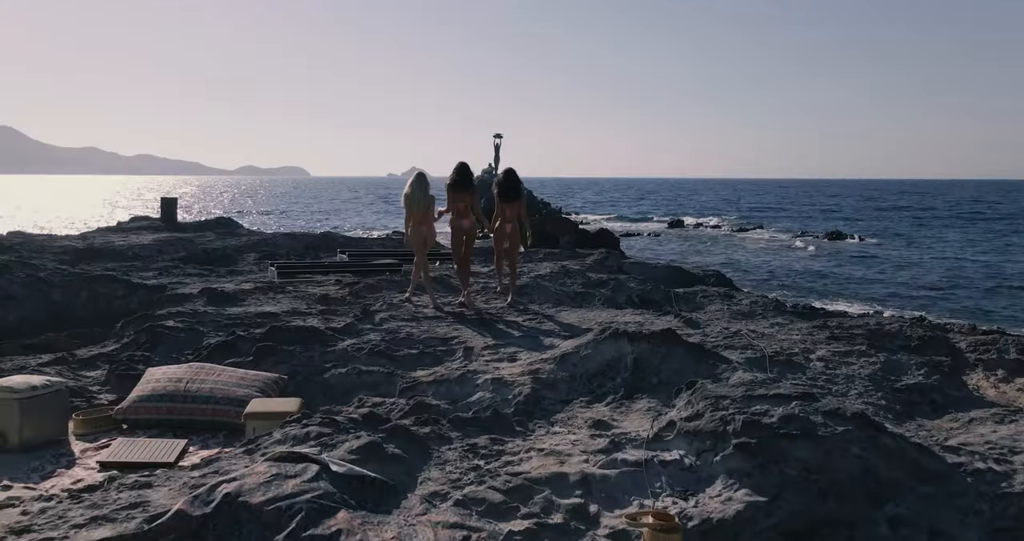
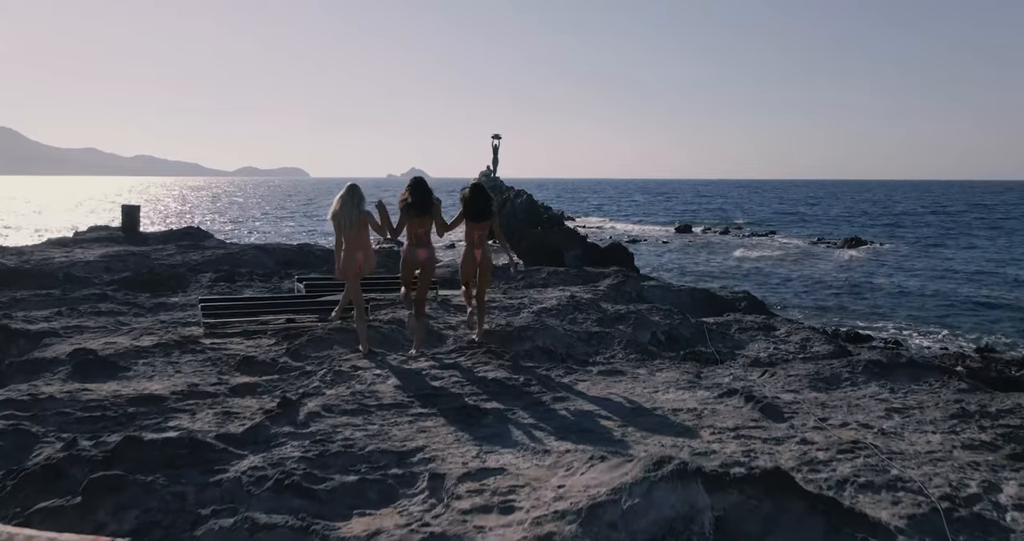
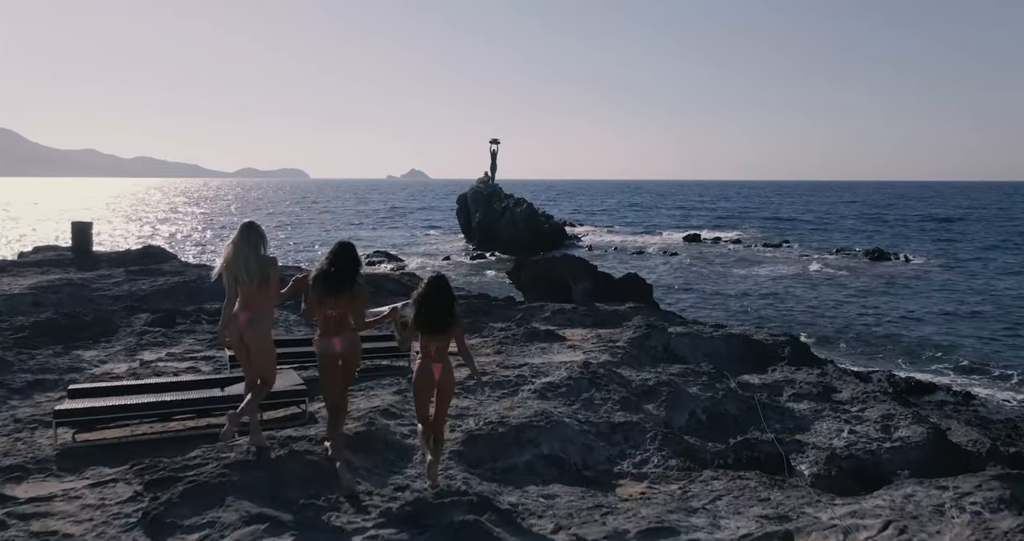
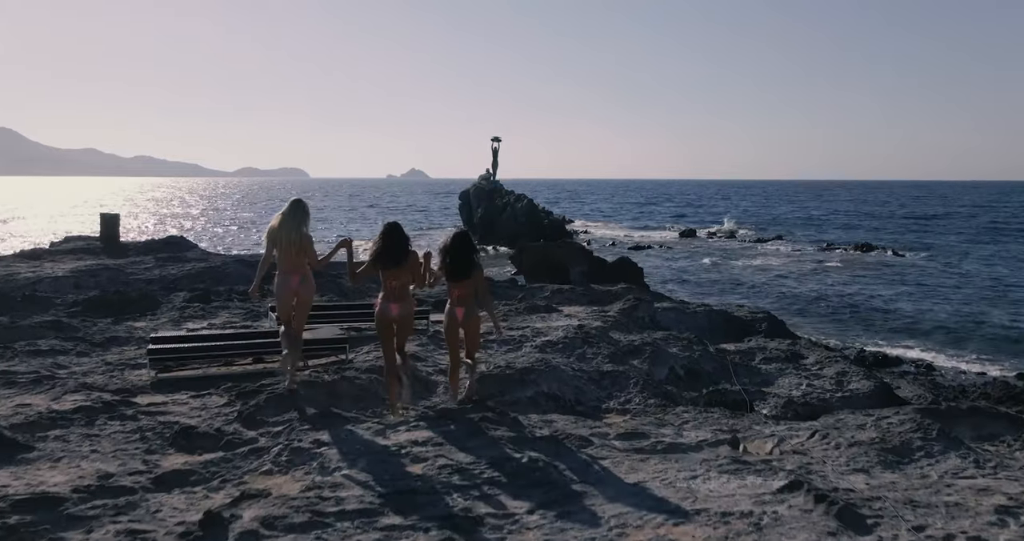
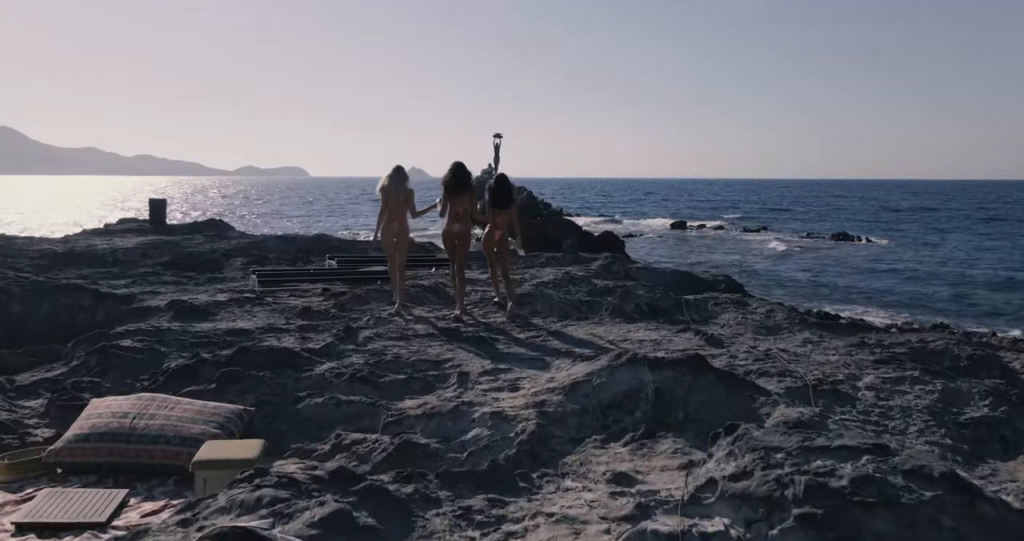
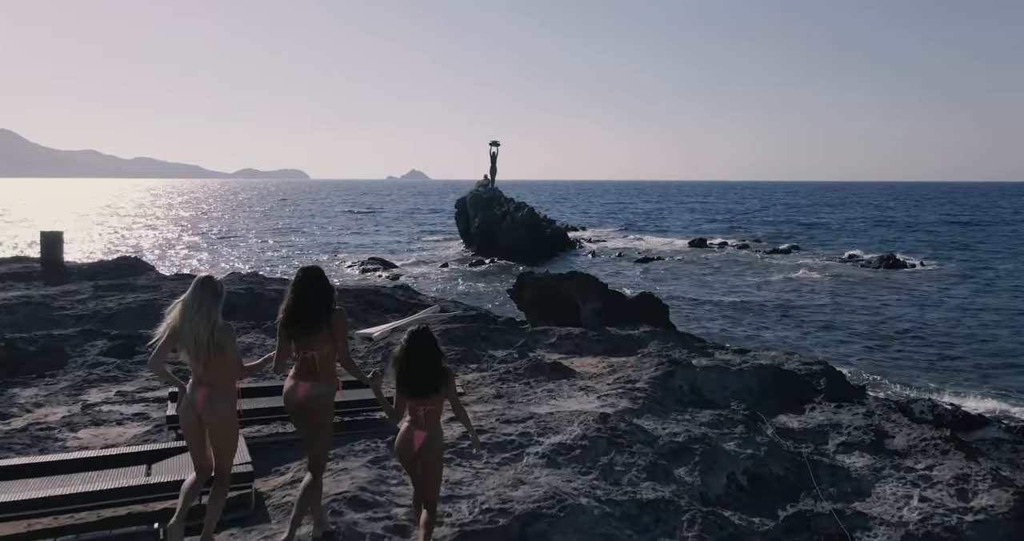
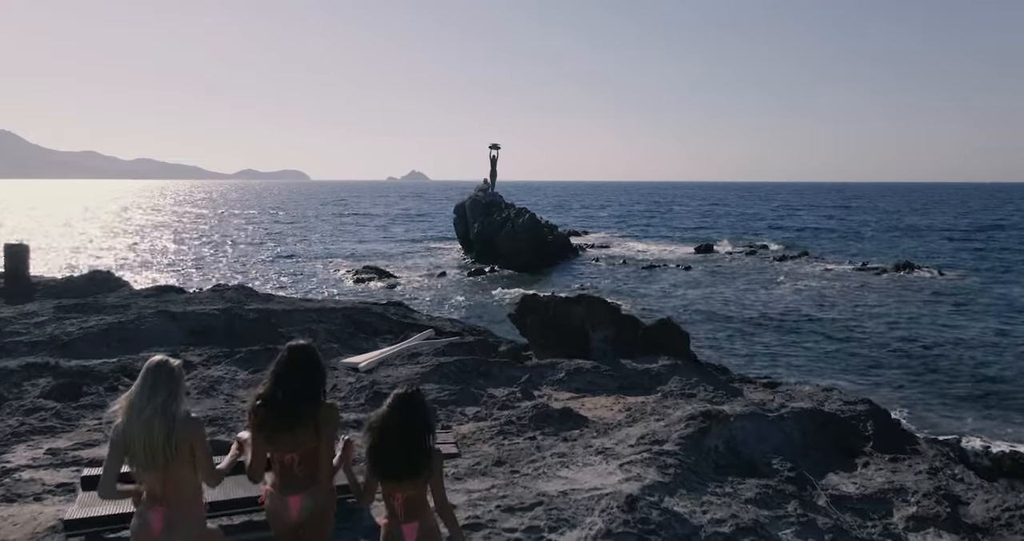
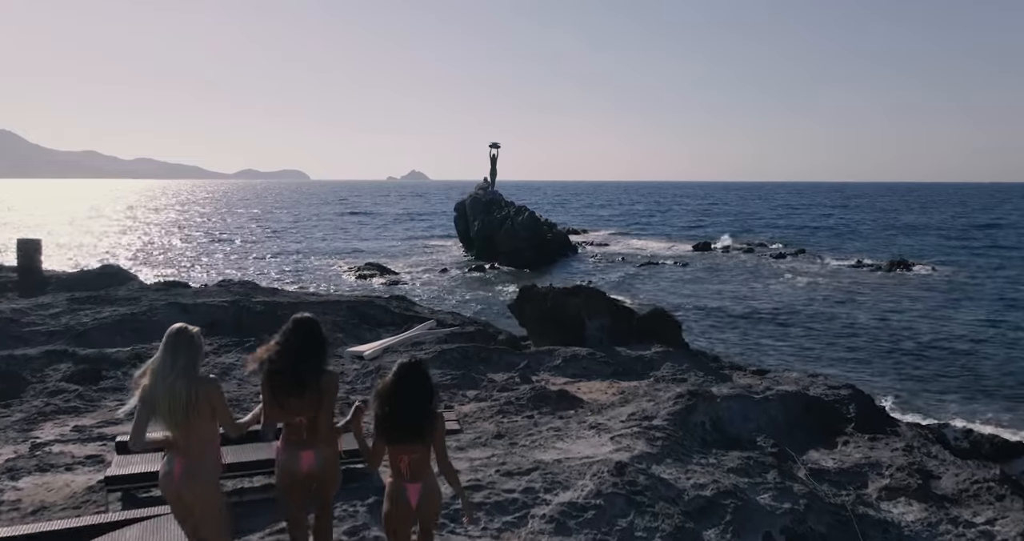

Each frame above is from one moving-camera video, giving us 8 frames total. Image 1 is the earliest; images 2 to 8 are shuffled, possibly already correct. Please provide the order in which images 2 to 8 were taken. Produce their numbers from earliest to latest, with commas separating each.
5, 2, 4, 3, 6, 8, 7
